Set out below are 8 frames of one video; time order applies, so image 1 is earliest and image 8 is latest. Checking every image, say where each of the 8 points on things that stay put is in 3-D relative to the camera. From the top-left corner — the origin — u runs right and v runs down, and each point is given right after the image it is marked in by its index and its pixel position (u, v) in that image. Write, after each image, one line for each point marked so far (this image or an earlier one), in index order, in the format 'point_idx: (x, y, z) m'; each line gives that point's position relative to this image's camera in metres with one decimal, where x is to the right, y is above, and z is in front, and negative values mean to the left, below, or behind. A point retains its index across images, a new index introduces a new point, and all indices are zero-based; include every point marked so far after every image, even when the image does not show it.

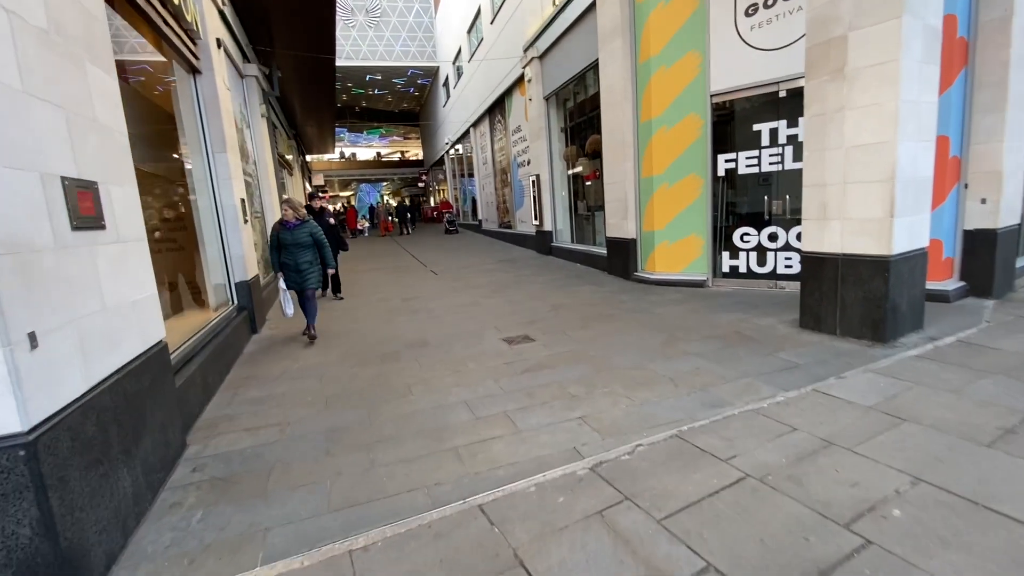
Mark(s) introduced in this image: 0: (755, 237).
0: (+3.5, +0.7, +6.9) m
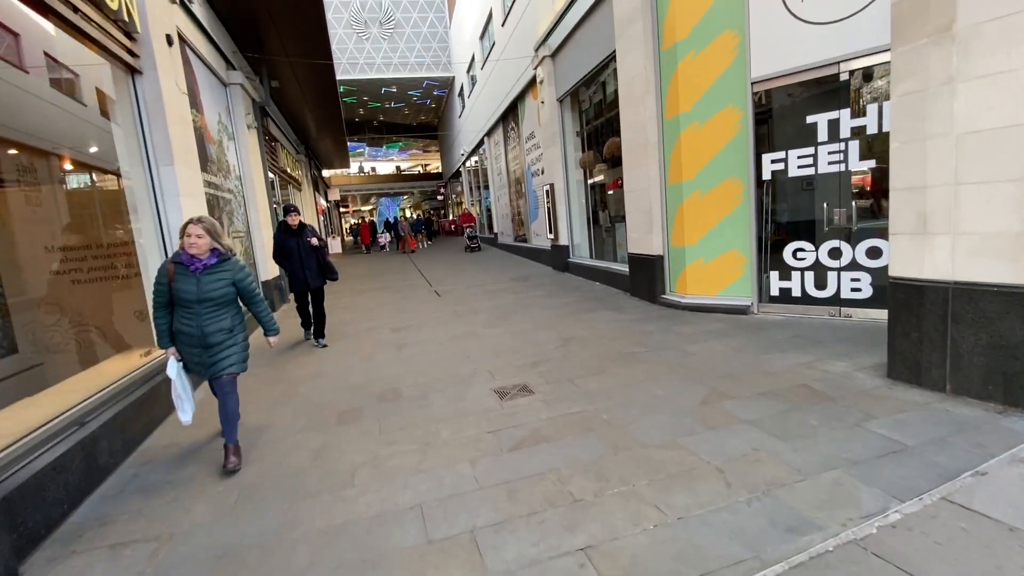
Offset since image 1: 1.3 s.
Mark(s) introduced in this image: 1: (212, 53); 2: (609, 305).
0: (+3.5, +0.4, +5.7) m
1: (-4.8, +3.8, +7.6) m
2: (+1.4, -0.3, +7.1) m
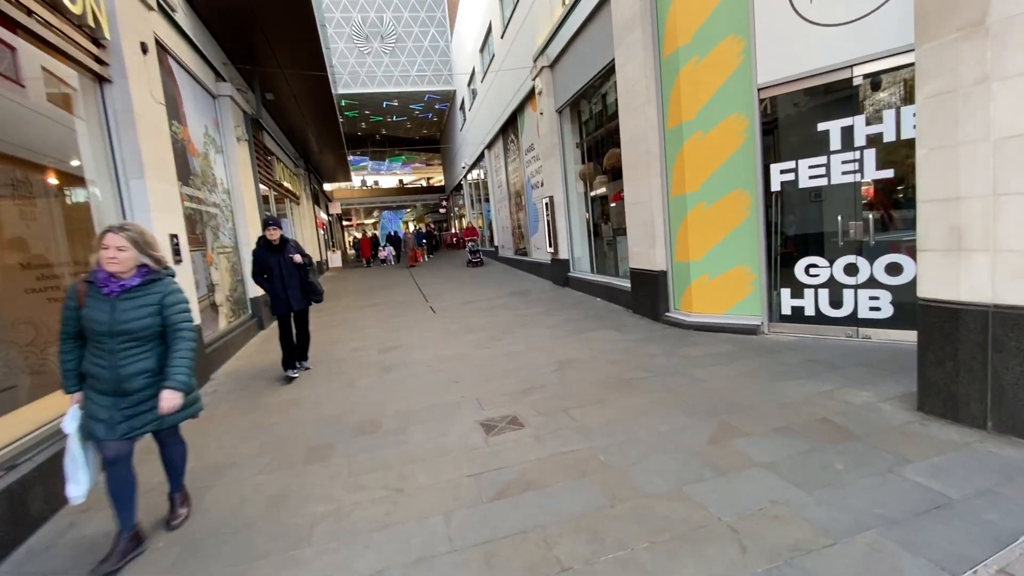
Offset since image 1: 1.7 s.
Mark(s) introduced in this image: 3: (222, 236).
0: (+3.5, +0.2, +5.3) m
1: (-4.9, +3.5, +7.4) m
2: (+1.4, -0.5, +6.7) m
3: (-4.6, +0.8, +7.7) m
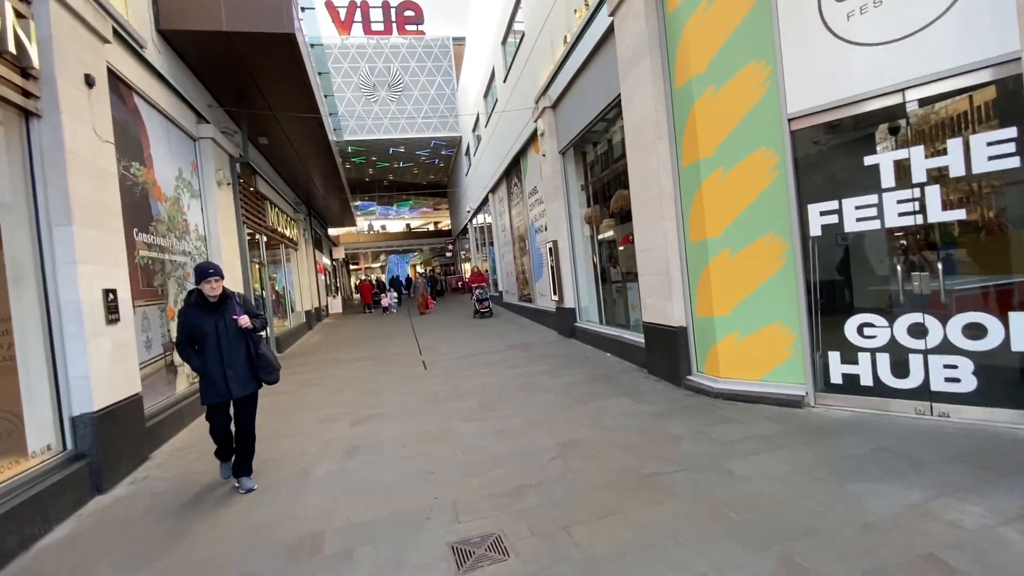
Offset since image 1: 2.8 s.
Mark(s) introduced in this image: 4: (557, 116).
0: (+3.4, -0.4, +4.4) m
1: (-4.9, +2.7, +7.0) m
2: (+1.3, -1.2, +5.8) m
3: (-4.7, 0.0, +7.0) m
4: (+0.9, +3.5, +9.7) m
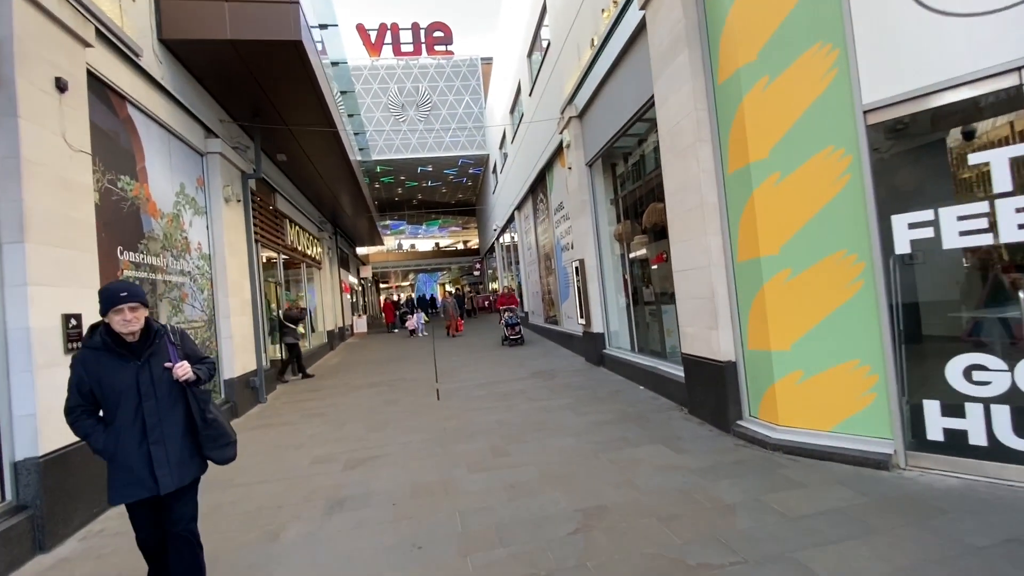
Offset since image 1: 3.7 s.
0: (+3.5, -0.6, +3.4) m
1: (-4.6, +2.4, +6.6) m
2: (+1.5, -1.5, +4.9) m
3: (-4.4, -0.3, +6.5) m
4: (+1.4, +3.1, +9.0) m
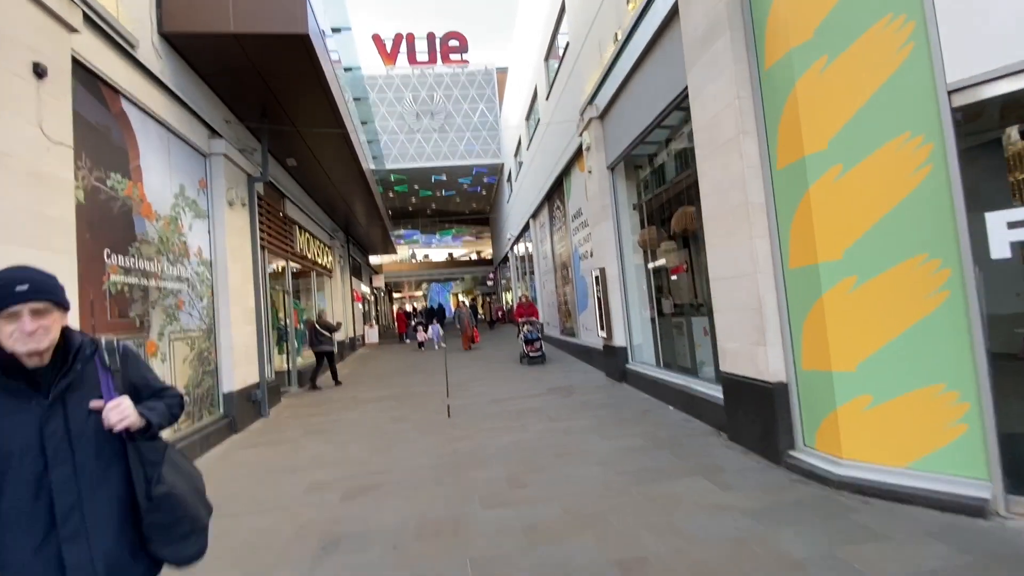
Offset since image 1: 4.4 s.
0: (+3.6, -0.7, +2.8) m
1: (-4.4, +2.3, +6.3) m
2: (+1.7, -1.6, +4.3) m
3: (-4.2, -0.4, +6.1) m
4: (+1.7, +2.9, +8.5) m
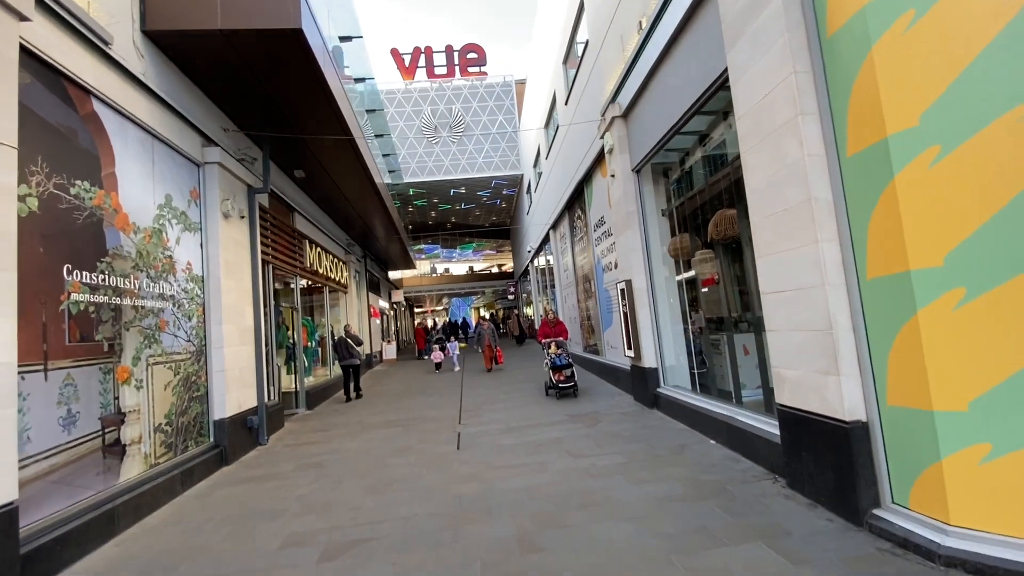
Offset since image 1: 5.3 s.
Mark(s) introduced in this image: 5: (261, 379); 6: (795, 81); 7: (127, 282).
0: (+3.6, -0.7, +1.9) m
1: (-4.2, +2.1, +5.9) m
2: (+1.7, -1.7, +3.5) m
3: (-4.0, -0.6, +5.6) m
4: (+1.9, +2.6, +7.8) m
5: (-3.9, -1.4, +7.5) m
6: (+2.1, +1.5, +3.5) m
7: (-4.0, +0.1, +4.9) m
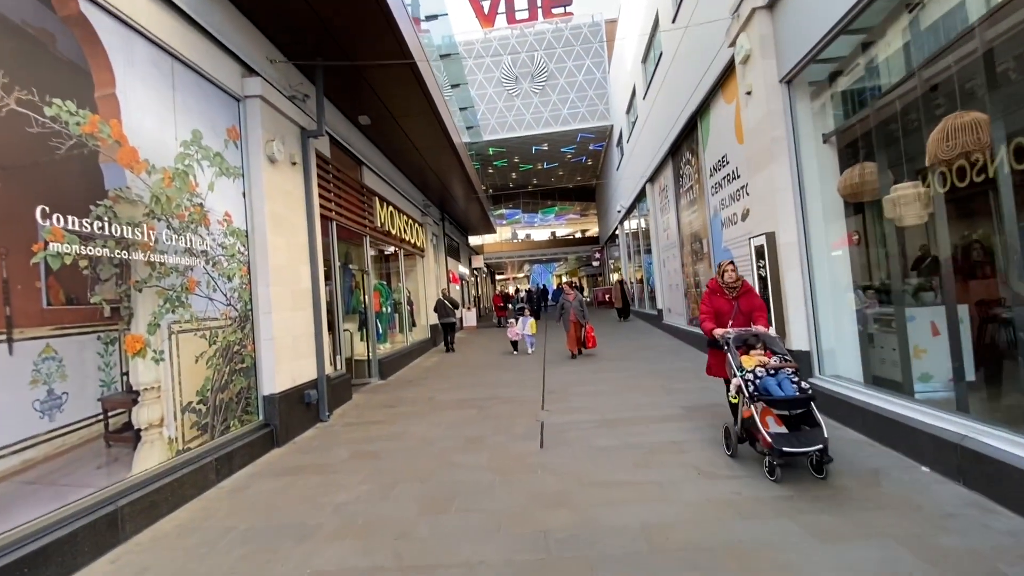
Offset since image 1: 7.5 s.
0: (+3.8, -0.6, -0.2) m
1: (-3.2, +2.5, +4.8) m
2: (+2.2, -1.4, +1.7) m
3: (-3.1, -0.1, +4.7) m
4: (+3.1, +3.2, +5.7) m
5: (-2.7, -0.8, +6.6) m
6: (+2.6, +1.8, +1.5) m
7: (-3.2, +0.5, +4.0) m
